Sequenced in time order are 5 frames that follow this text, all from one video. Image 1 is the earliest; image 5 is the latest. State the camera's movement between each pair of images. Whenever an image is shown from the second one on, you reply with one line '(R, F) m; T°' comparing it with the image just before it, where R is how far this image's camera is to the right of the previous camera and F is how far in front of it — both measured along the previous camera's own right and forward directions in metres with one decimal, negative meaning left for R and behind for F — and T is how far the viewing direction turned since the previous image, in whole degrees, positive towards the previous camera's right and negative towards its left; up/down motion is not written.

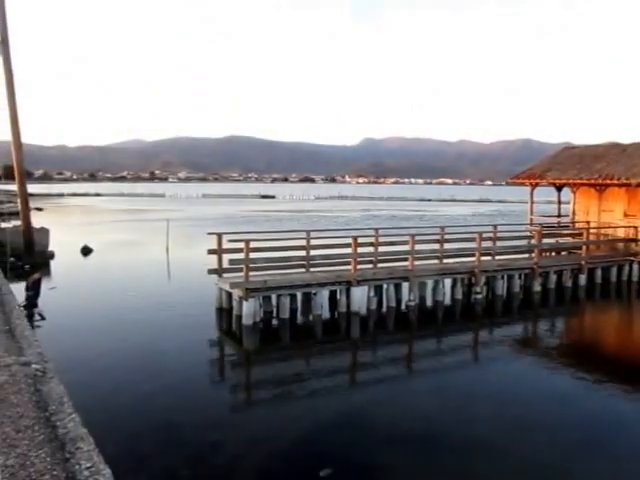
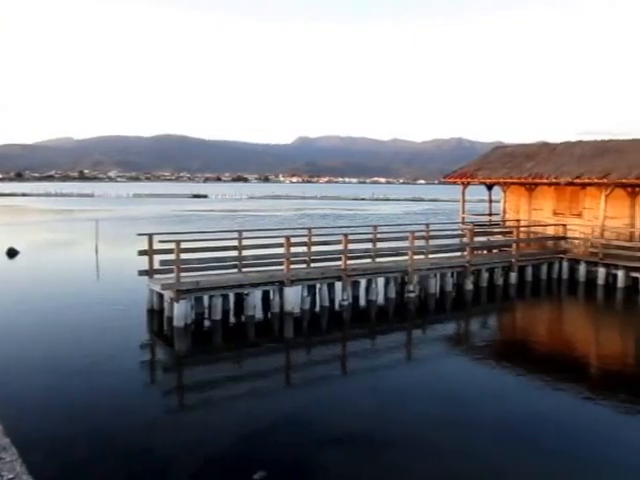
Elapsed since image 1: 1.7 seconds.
(+0.5, +0.1) m; +4°
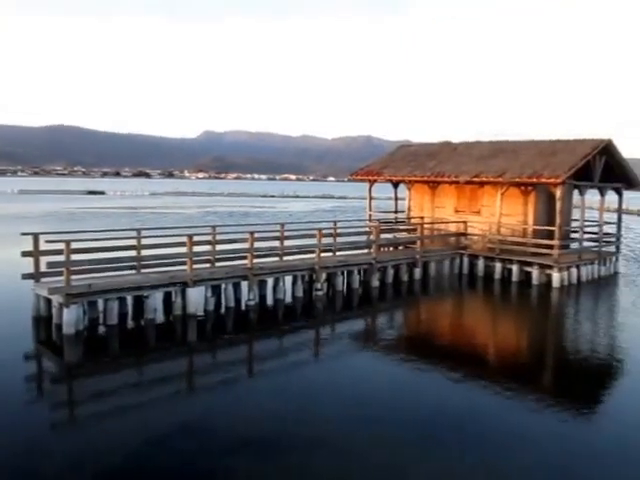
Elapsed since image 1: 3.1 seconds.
(+0.2, +0.3) m; +8°
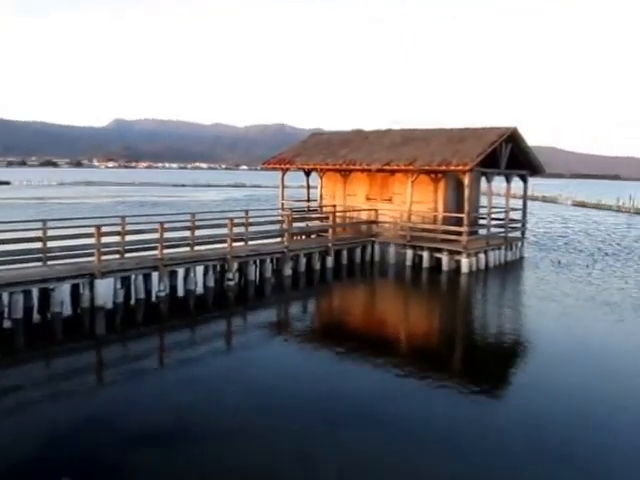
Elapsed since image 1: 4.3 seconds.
(+0.8, 0.0) m; +5°
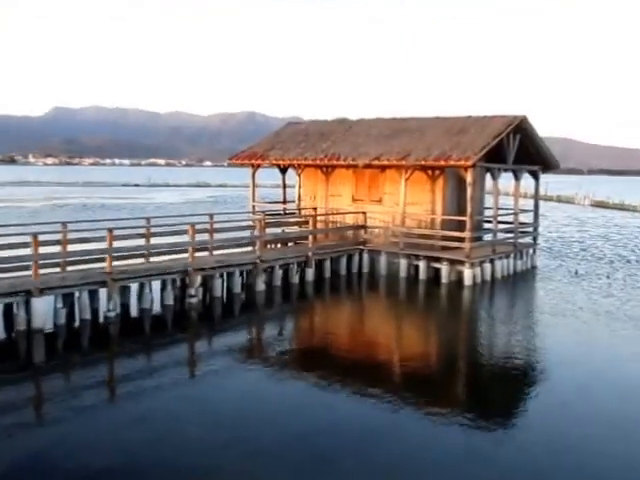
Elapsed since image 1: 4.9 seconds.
(+0.3, +2.2) m; +1°
